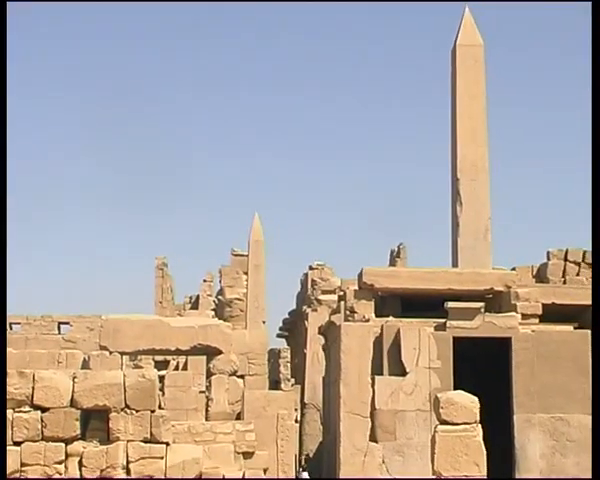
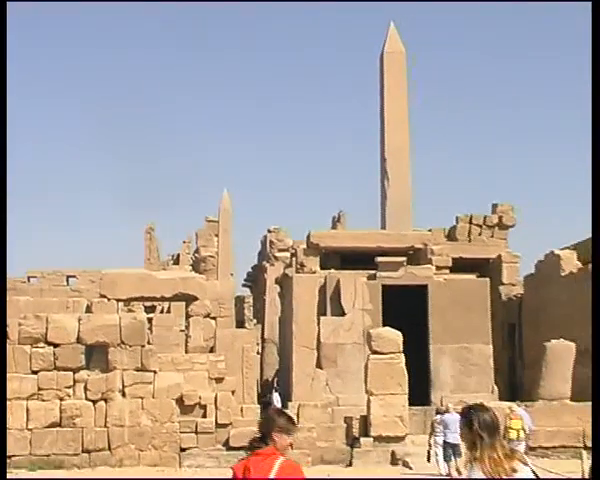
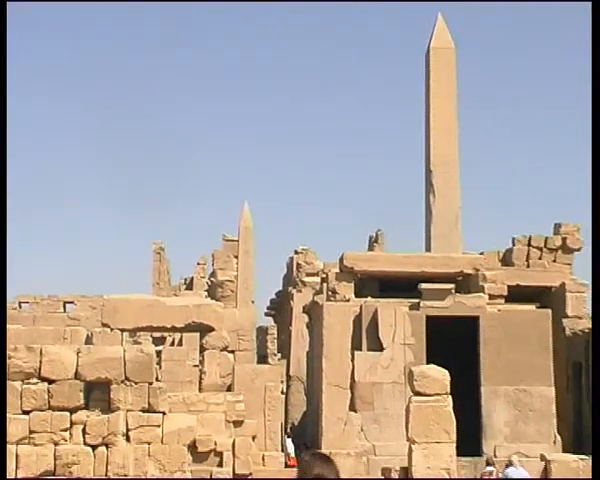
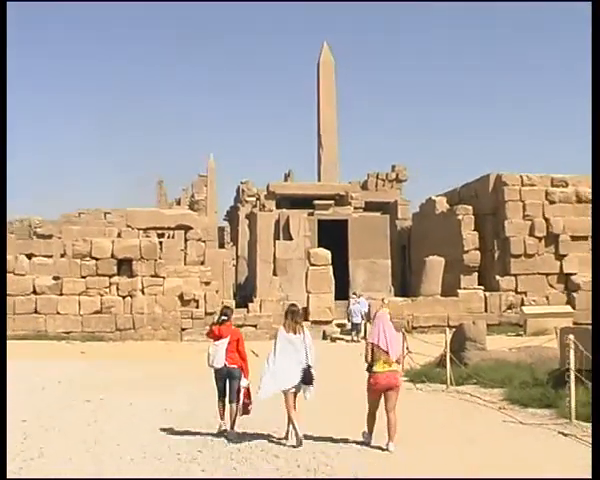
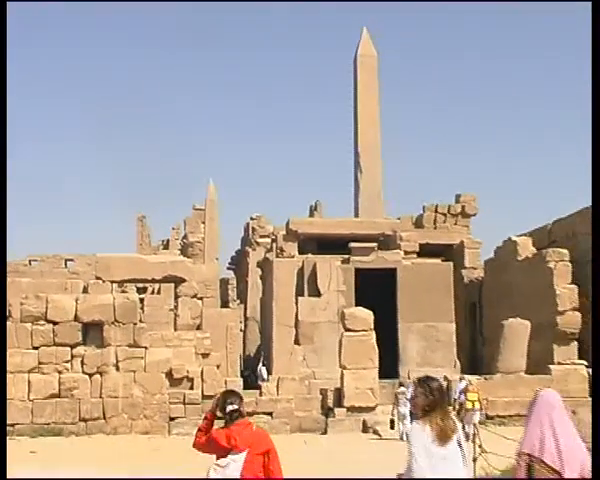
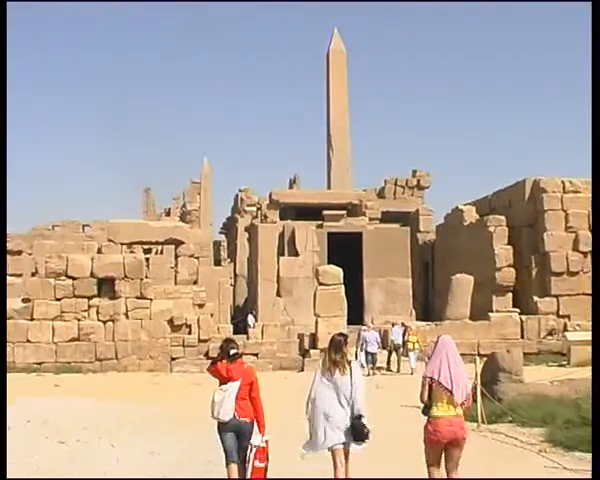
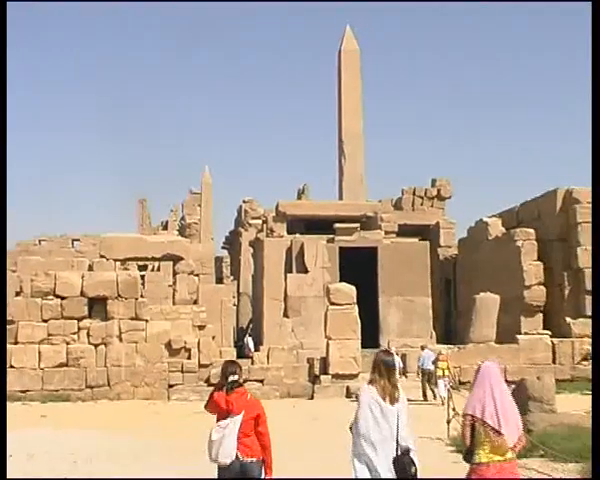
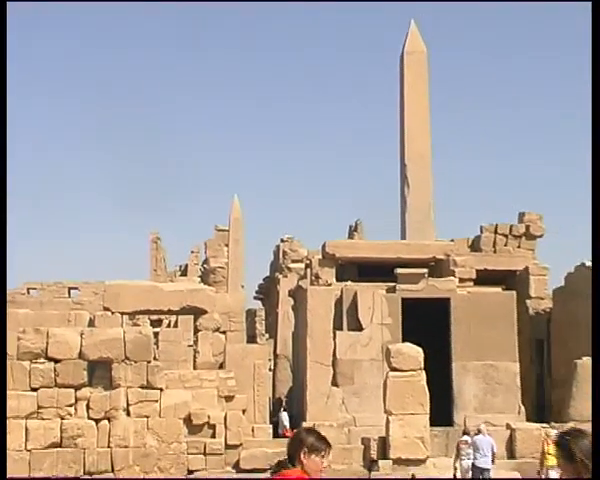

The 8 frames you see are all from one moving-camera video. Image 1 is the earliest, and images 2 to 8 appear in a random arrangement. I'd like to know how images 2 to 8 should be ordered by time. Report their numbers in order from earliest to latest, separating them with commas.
3, 8, 2, 5, 7, 6, 4
